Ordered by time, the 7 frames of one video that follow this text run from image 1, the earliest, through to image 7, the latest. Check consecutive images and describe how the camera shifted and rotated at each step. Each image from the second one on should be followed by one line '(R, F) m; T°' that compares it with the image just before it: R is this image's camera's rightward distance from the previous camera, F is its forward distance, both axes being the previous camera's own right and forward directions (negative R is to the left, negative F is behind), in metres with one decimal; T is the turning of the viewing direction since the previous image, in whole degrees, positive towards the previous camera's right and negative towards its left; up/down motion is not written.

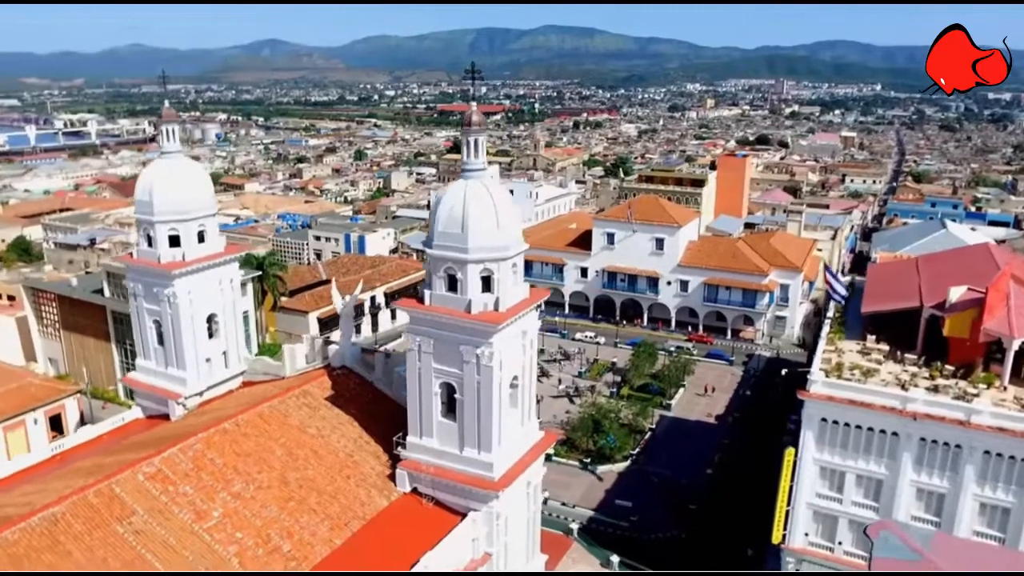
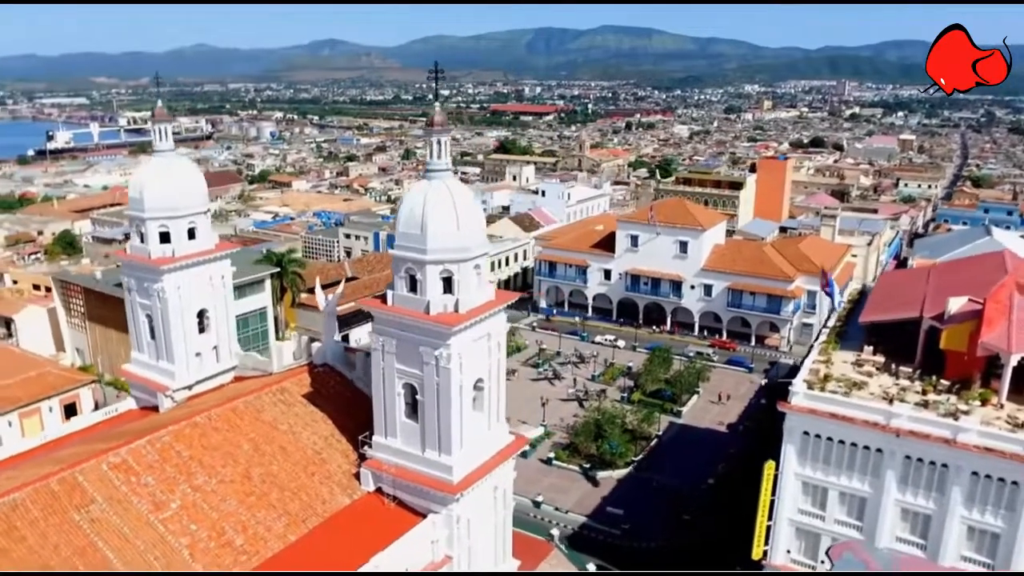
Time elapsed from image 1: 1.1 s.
(+2.2, +0.3) m; -4°
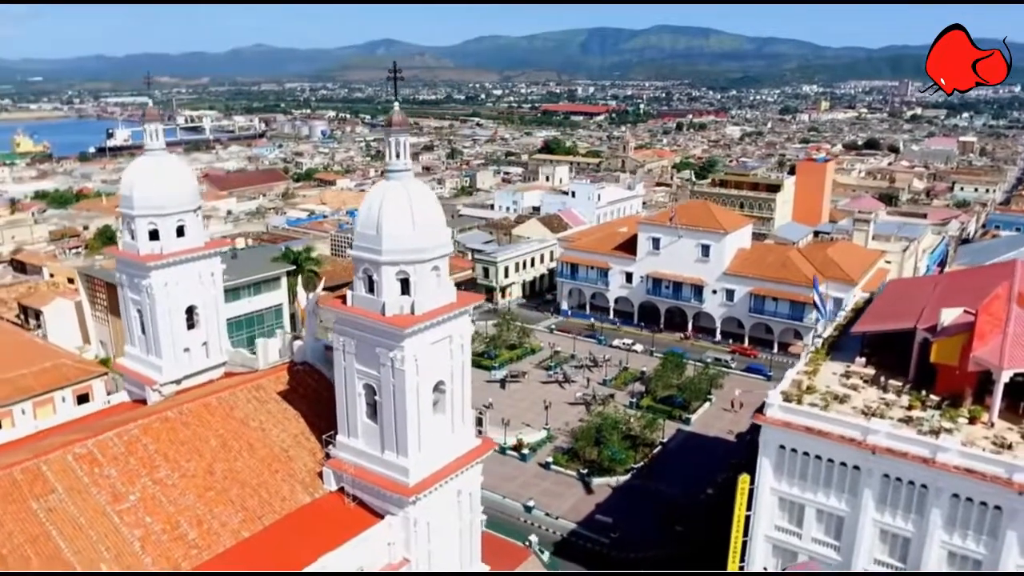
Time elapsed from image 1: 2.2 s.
(+2.2, +0.3) m; -4°
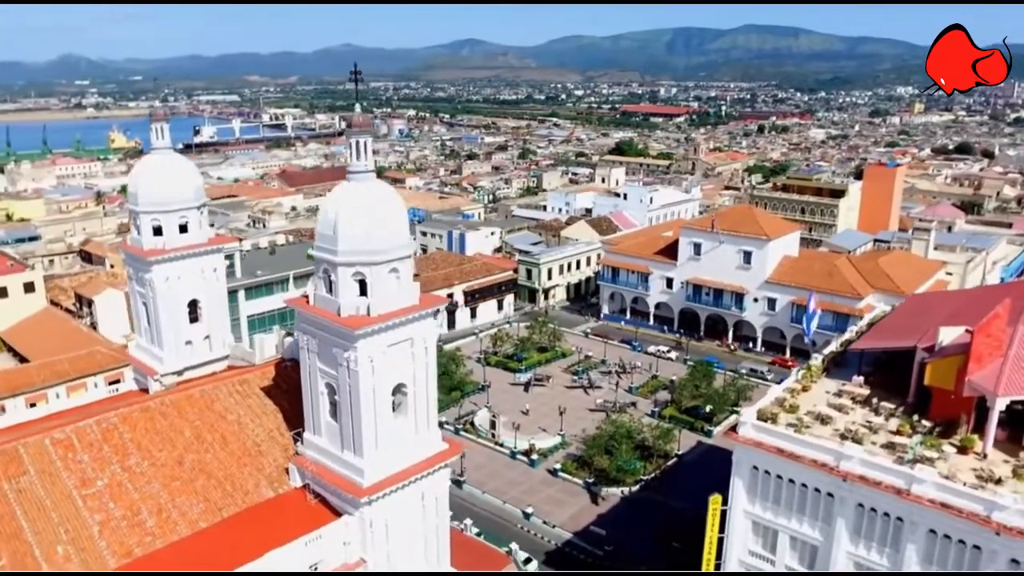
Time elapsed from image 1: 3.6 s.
(+2.9, +0.5) m; -6°
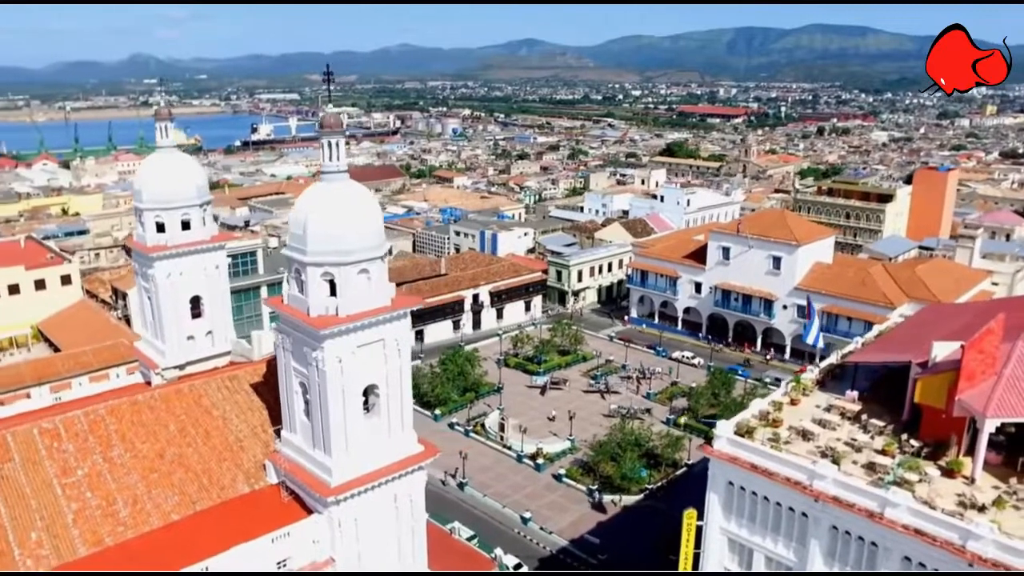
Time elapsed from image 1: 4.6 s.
(+2.0, +0.3) m; -4°
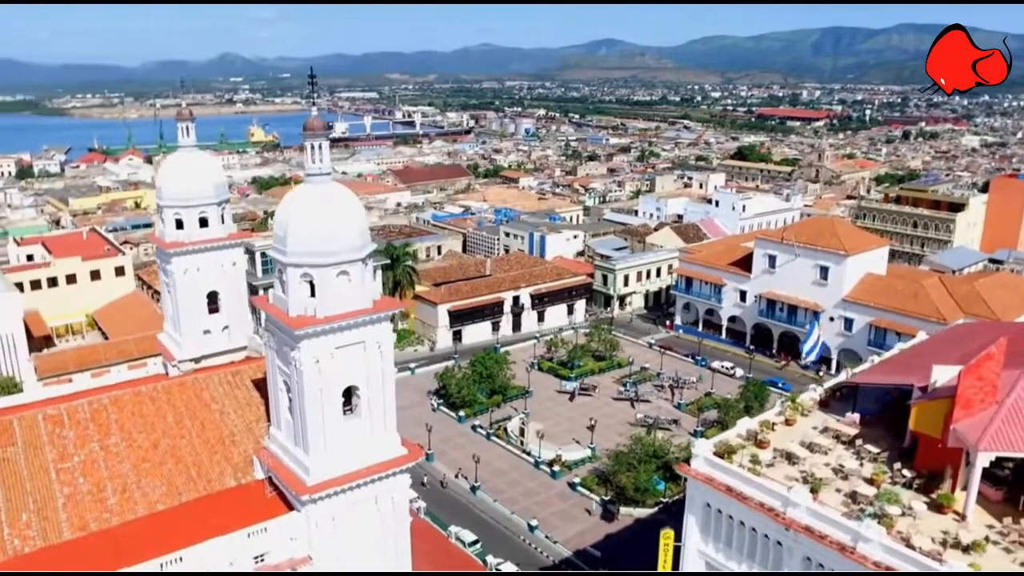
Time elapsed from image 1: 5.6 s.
(+2.3, +0.4) m; -6°
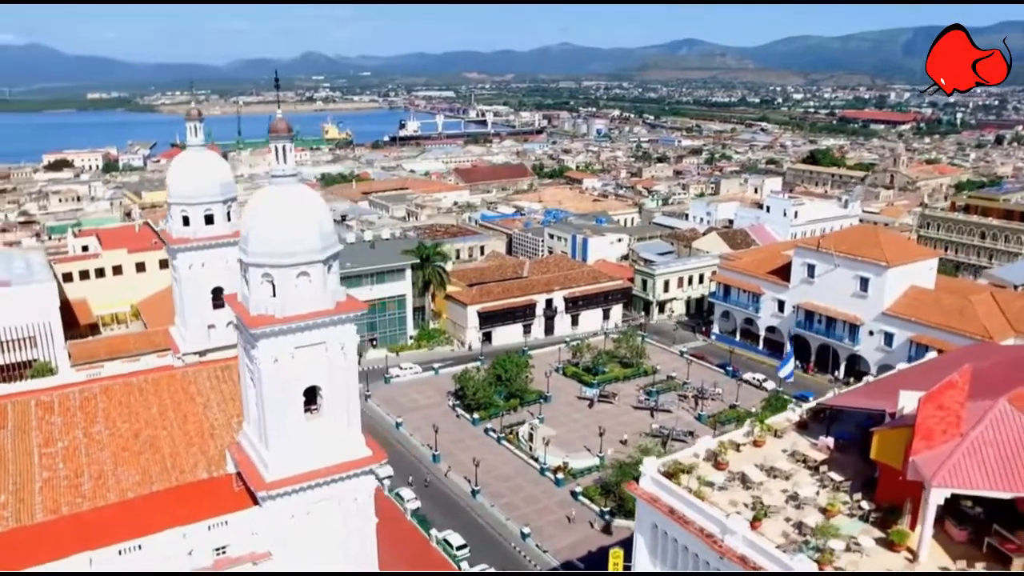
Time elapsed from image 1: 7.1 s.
(+2.8, +0.4) m; -6°
